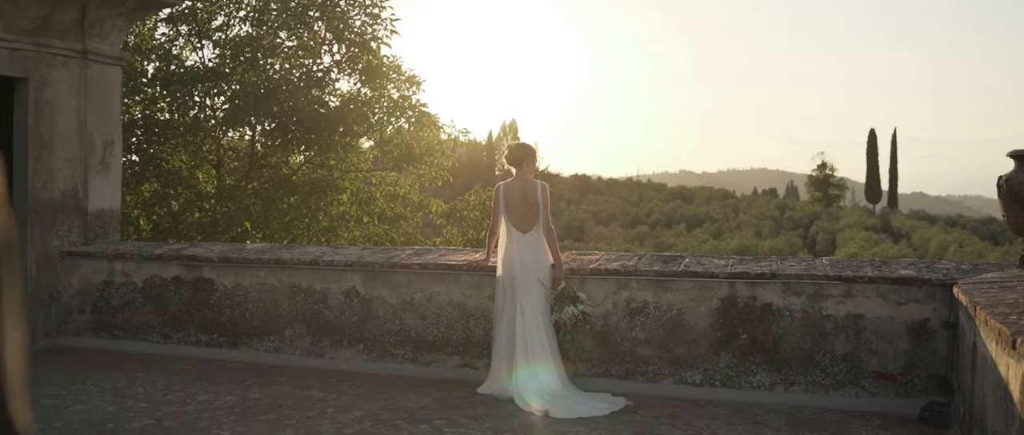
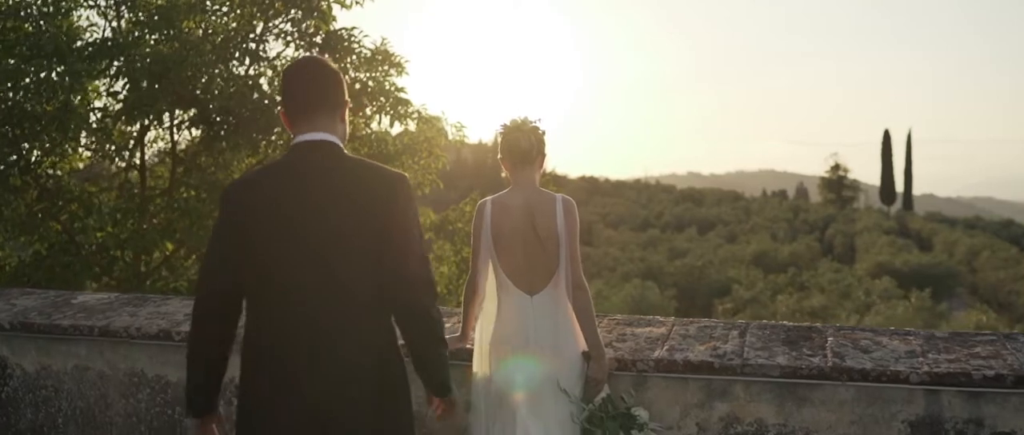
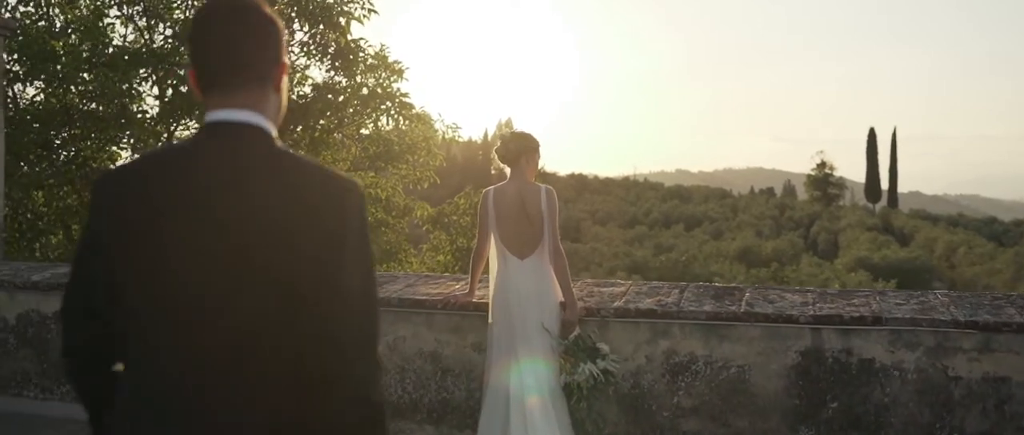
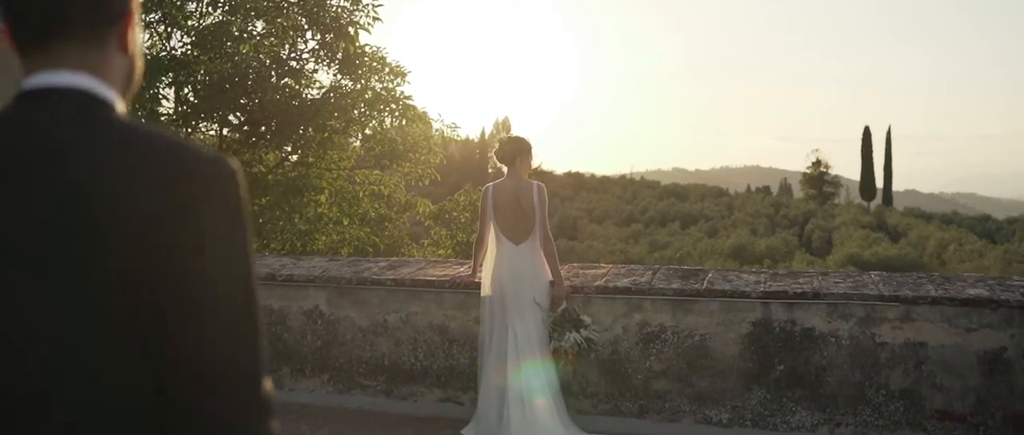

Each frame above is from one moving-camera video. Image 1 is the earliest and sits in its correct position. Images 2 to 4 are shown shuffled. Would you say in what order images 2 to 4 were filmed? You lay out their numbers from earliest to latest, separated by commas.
4, 3, 2
